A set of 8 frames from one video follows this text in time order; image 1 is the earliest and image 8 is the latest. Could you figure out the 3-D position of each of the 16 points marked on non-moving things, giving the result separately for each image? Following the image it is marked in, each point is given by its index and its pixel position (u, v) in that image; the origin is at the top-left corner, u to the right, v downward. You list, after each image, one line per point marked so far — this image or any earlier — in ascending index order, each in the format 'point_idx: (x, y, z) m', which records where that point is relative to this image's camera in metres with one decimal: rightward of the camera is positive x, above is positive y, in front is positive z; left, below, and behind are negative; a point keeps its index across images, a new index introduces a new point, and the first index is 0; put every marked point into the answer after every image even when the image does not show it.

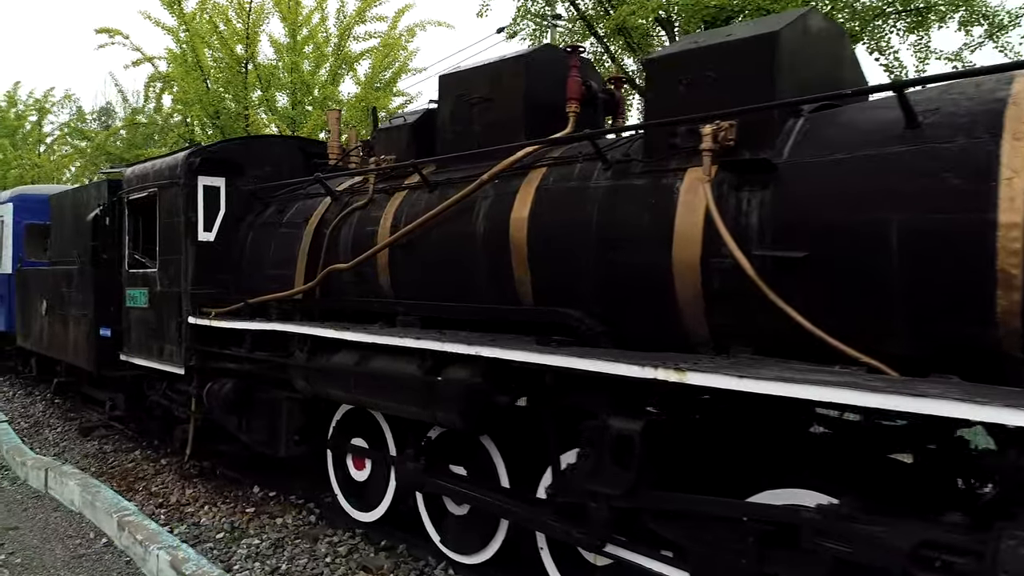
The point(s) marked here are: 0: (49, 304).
0: (-5.5, -0.2, +8.3) m
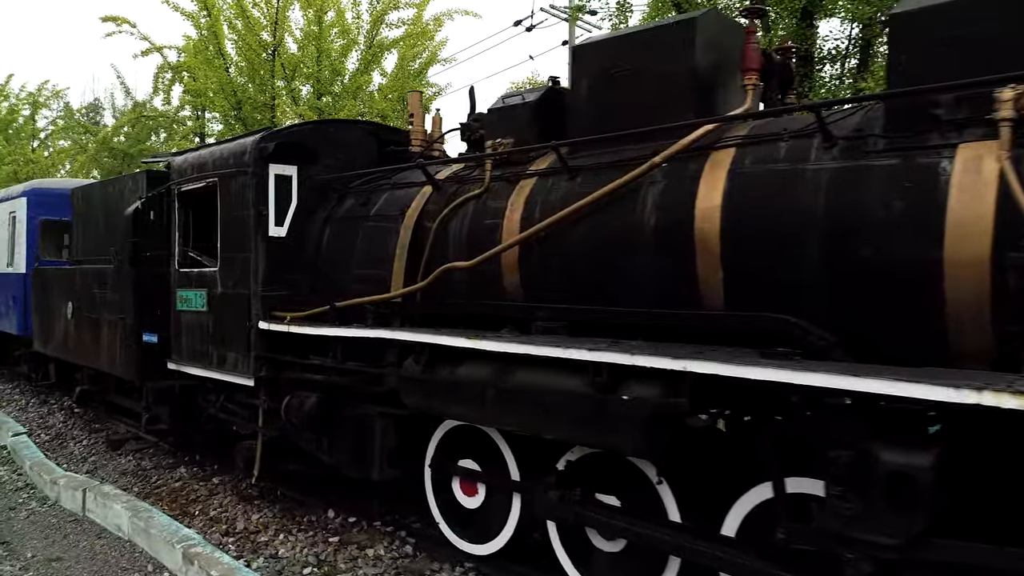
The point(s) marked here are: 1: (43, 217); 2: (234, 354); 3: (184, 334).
0: (-4.7, -0.2, +7.7) m
1: (-6.4, +1.0, +9.6) m
2: (-2.1, -0.5, +5.3) m
3: (-2.7, -0.4, +5.9) m
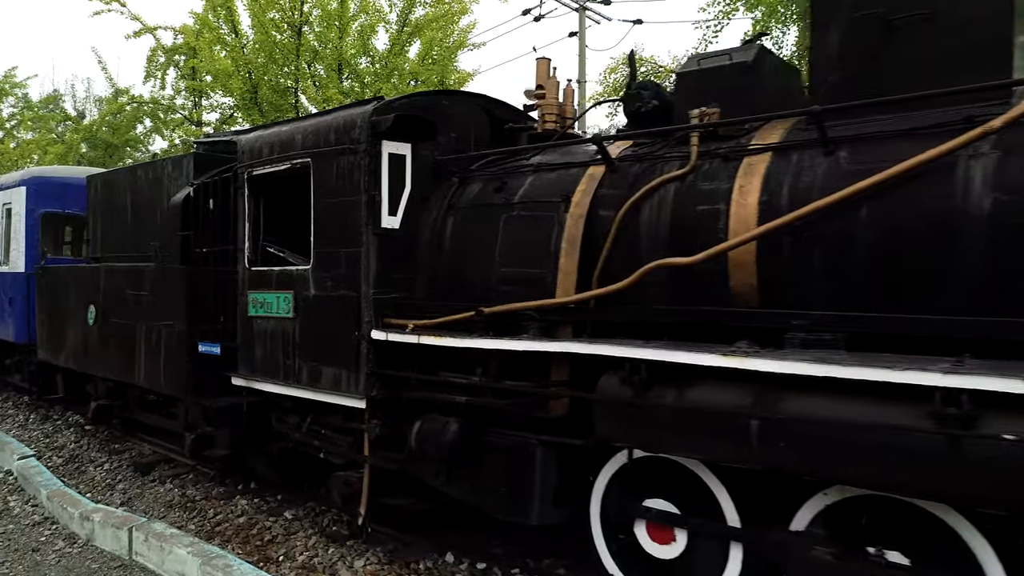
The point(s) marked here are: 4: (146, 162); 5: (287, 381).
0: (-3.9, -0.2, +6.6) m
1: (-5.7, +1.0, +8.5) m
2: (-1.1, -0.5, +4.4) m
3: (-1.8, -0.4, +4.9) m
4: (-3.4, +1.2, +6.5) m
5: (-1.5, -0.6, +4.7) m
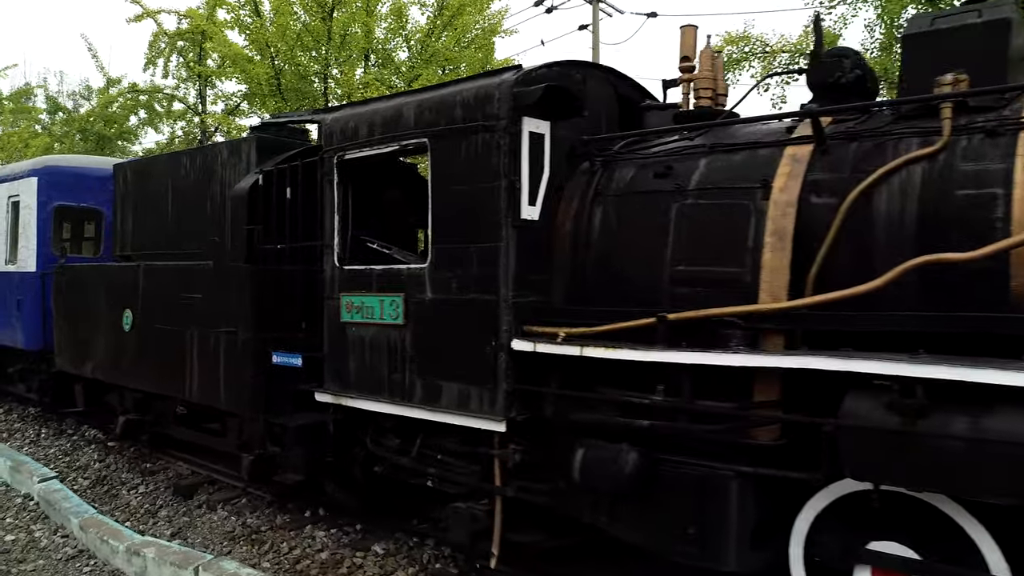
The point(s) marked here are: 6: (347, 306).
0: (-3.1, -0.2, +5.9) m
1: (-5.0, +0.9, +7.7) m
2: (-0.3, -0.5, +3.7) m
3: (-1.0, -0.4, +4.3) m
4: (-2.6, +1.1, +5.8) m
5: (-0.7, -0.6, +4.1) m
6: (-1.0, -0.1, +4.3) m
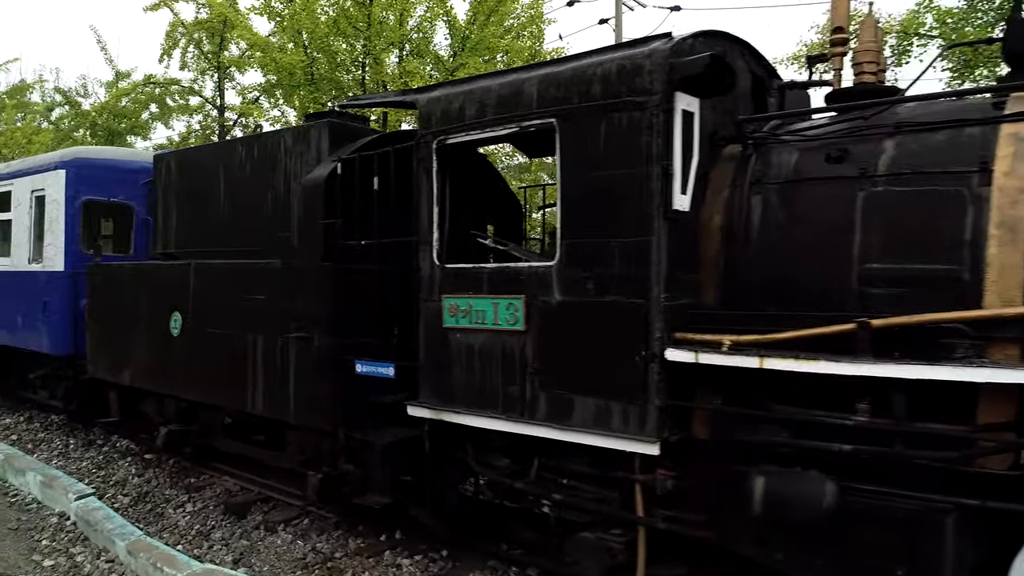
0: (-2.5, -0.3, +5.4) m
1: (-4.3, +0.9, +7.2) m
2: (+0.4, -0.5, +3.3) m
3: (-0.3, -0.4, +3.8) m
4: (-1.9, +1.1, +5.3) m
5: (0.0, -0.6, +3.6) m
6: (-0.3, -0.1, +3.8) m
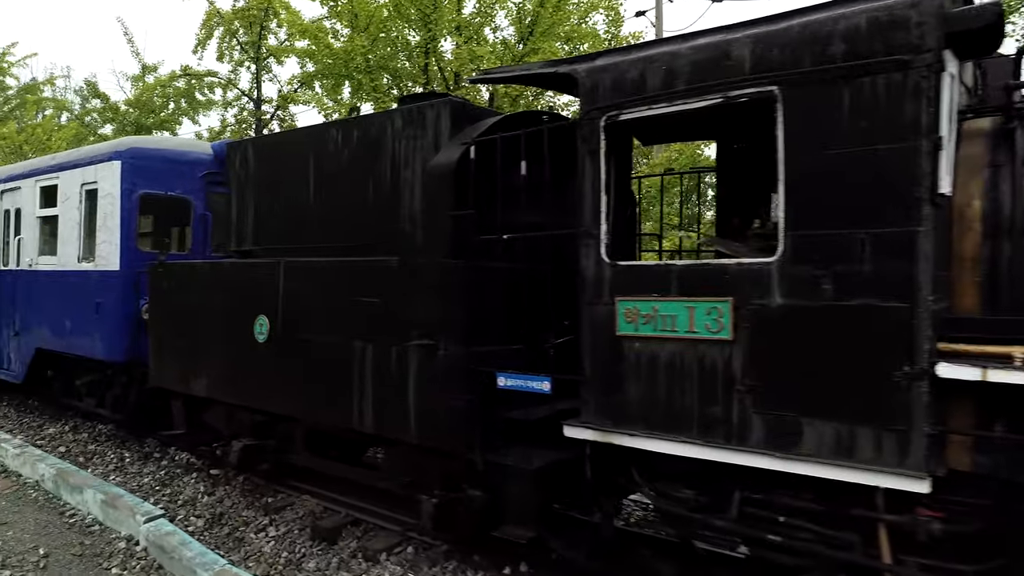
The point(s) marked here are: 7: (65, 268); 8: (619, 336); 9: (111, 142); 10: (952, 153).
0: (-1.6, -0.3, +4.8) m
1: (-3.5, +0.9, +6.7) m
2: (+1.3, -0.5, +2.7) m
3: (+0.6, -0.4, +3.2) m
4: (-1.1, +1.1, +4.7) m
5: (+0.9, -0.6, +3.0) m
6: (+0.5, -0.1, +3.2) m
7: (-4.6, +0.2, +7.3) m
8: (+0.5, -0.2, +3.3) m
9: (-3.9, +1.4, +6.8) m
10: (+1.7, +0.5, +2.6) m
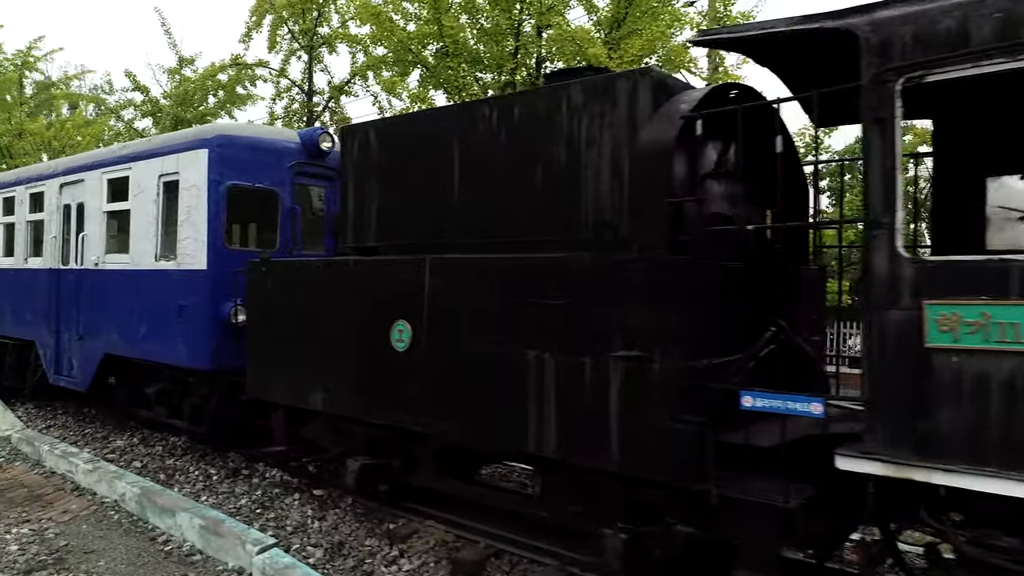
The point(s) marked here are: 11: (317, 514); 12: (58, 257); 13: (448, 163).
0: (-0.5, -0.3, +4.2) m
1: (-2.4, +0.9, +6.1) m
2: (+2.3, -0.5, +2.1) m
3: (+1.6, -0.4, +2.6) m
4: (0.0, +1.1, +4.1) m
5: (+1.9, -0.6, +2.4) m
6: (+1.6, -0.1, +2.6) m
7: (-3.5, +0.2, +6.7) m
8: (+1.6, -0.2, +2.6) m
9: (-2.8, +1.4, +6.2) m
10: (+2.7, +0.5, +2.0) m
11: (-1.5, -1.7, +5.3) m
12: (-5.1, +0.3, +7.9) m
13: (-0.4, +0.8, +4.4) m
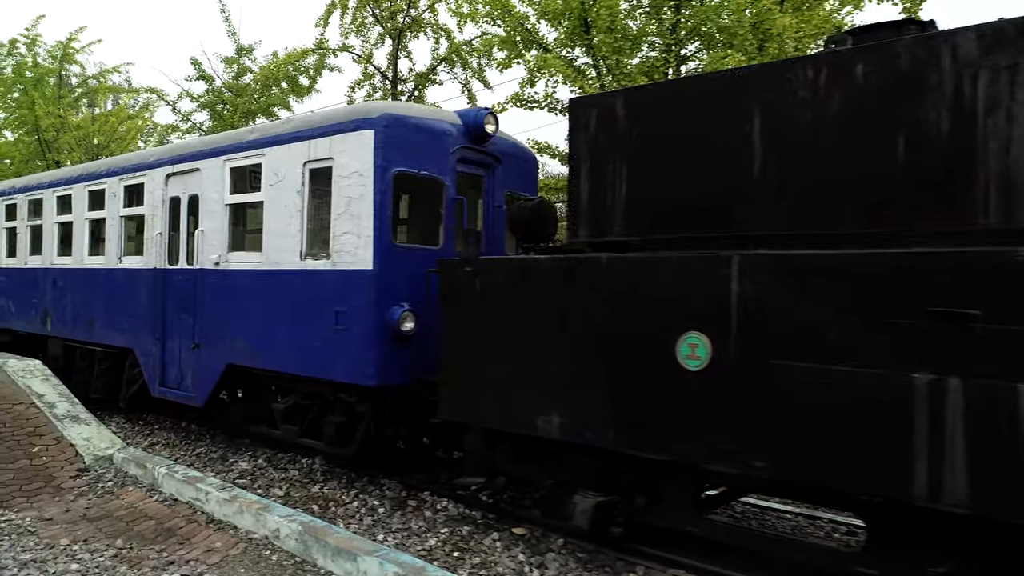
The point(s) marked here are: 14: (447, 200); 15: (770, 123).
0: (+1.0, -0.3, +3.4) m
1: (-0.8, +0.9, +5.2) m
2: (+3.9, -0.5, +1.2) m
3: (+3.2, -0.4, +1.8) m
4: (+1.6, +1.1, +3.3) m
5: (+3.5, -0.7, +1.6) m
6: (+3.2, -0.1, +1.8) m
7: (-1.9, +0.2, +5.8) m
8: (+3.1, -0.2, +1.8) m
9: (-1.2, +1.4, +5.4) m
10: (+4.3, +0.5, +1.2) m
11: (+0.1, -1.7, +4.5) m
12: (-3.5, +0.3, +7.1) m
13: (+1.2, +0.8, +3.6) m
14: (-0.5, +0.7, +5.7) m
15: (+1.3, +0.8, +3.5) m
